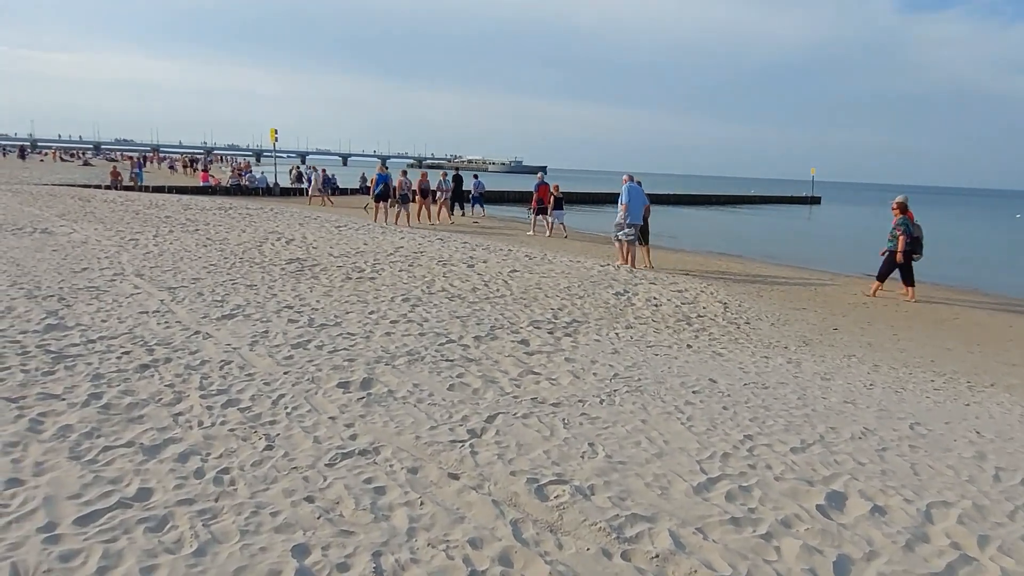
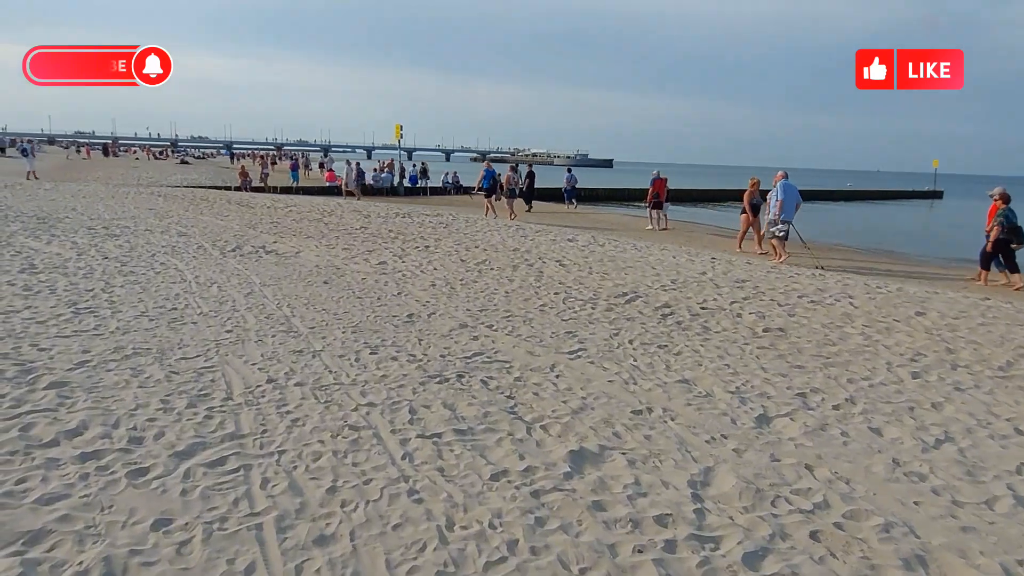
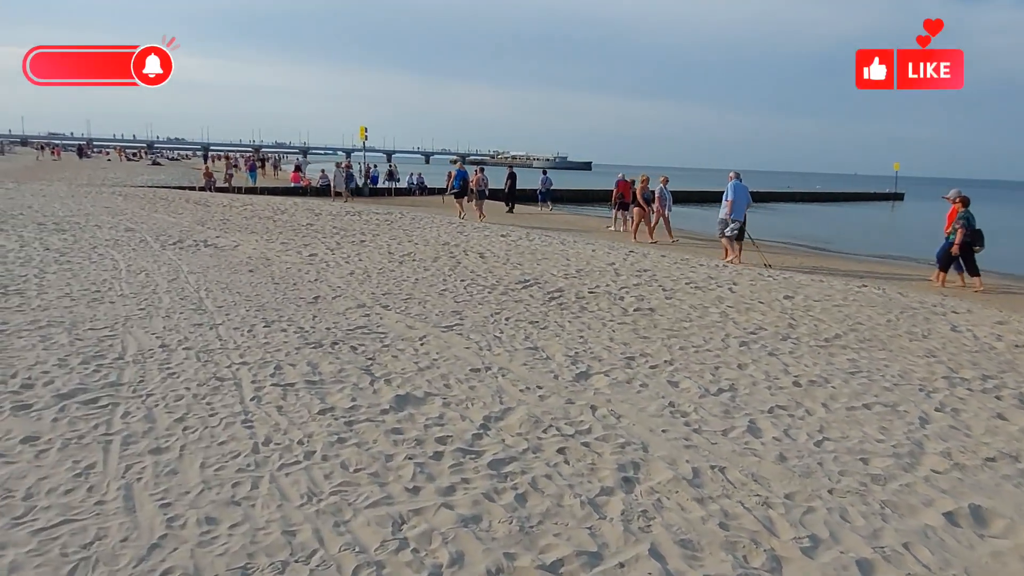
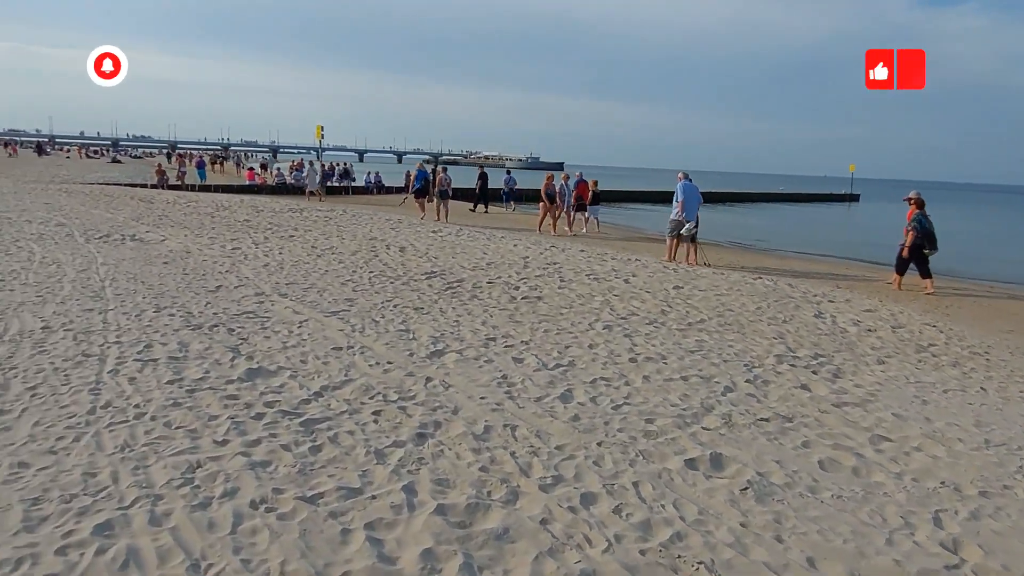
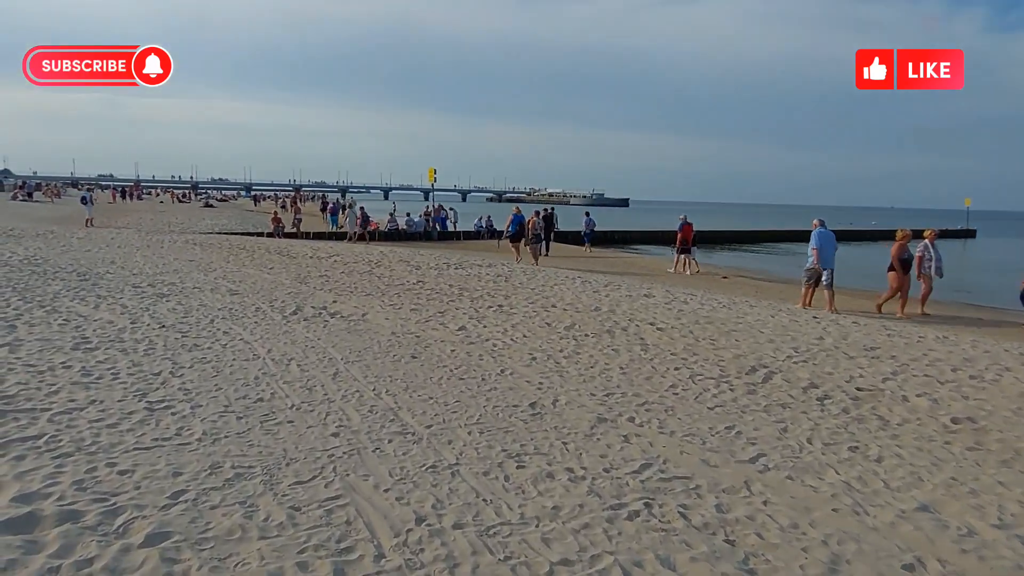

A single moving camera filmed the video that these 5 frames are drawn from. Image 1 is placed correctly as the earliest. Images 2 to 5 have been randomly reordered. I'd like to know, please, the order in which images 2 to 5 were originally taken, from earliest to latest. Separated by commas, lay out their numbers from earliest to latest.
4, 3, 2, 5
